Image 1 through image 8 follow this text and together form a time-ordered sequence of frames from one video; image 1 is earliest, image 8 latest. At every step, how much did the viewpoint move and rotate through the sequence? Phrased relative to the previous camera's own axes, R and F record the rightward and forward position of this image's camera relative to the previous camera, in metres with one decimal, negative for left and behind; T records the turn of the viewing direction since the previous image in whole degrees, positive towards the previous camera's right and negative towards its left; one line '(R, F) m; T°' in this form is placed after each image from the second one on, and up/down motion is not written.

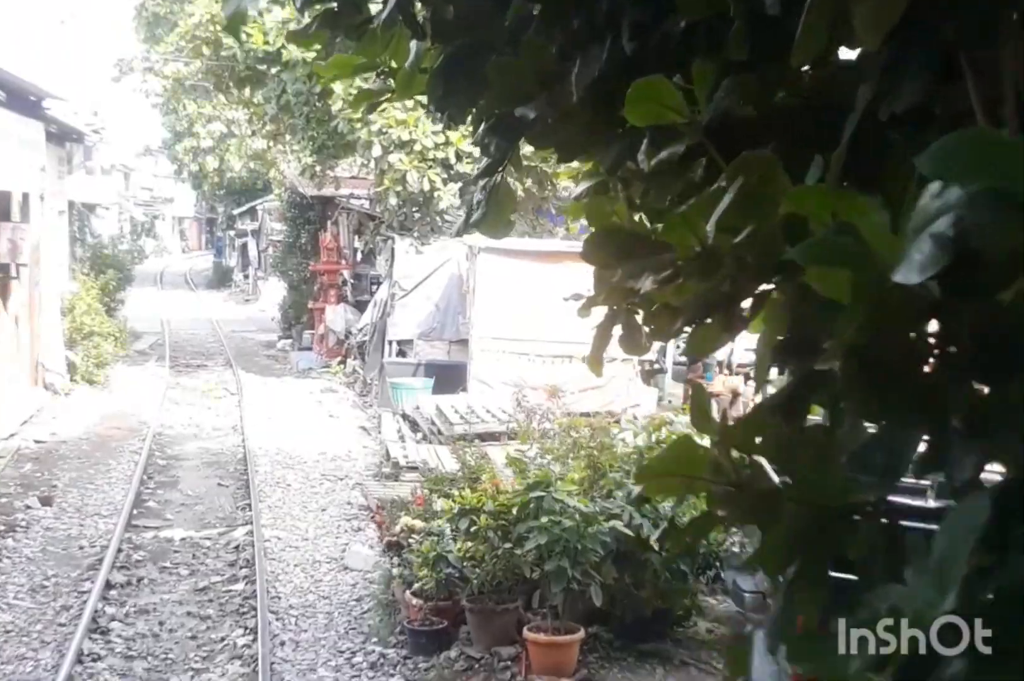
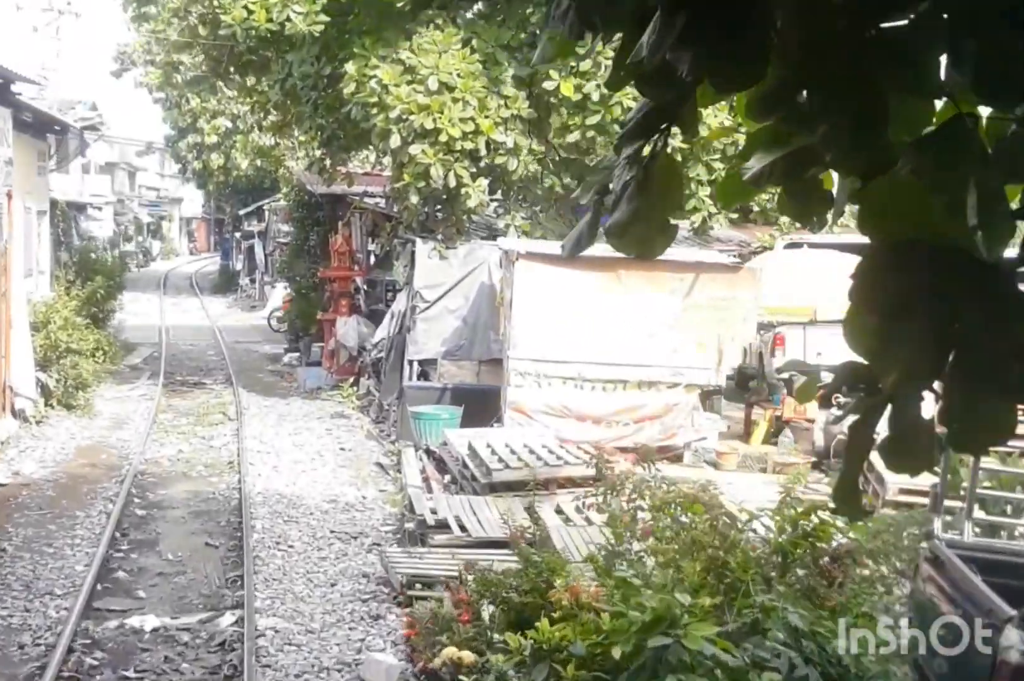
(-0.4, +2.0) m; -1°
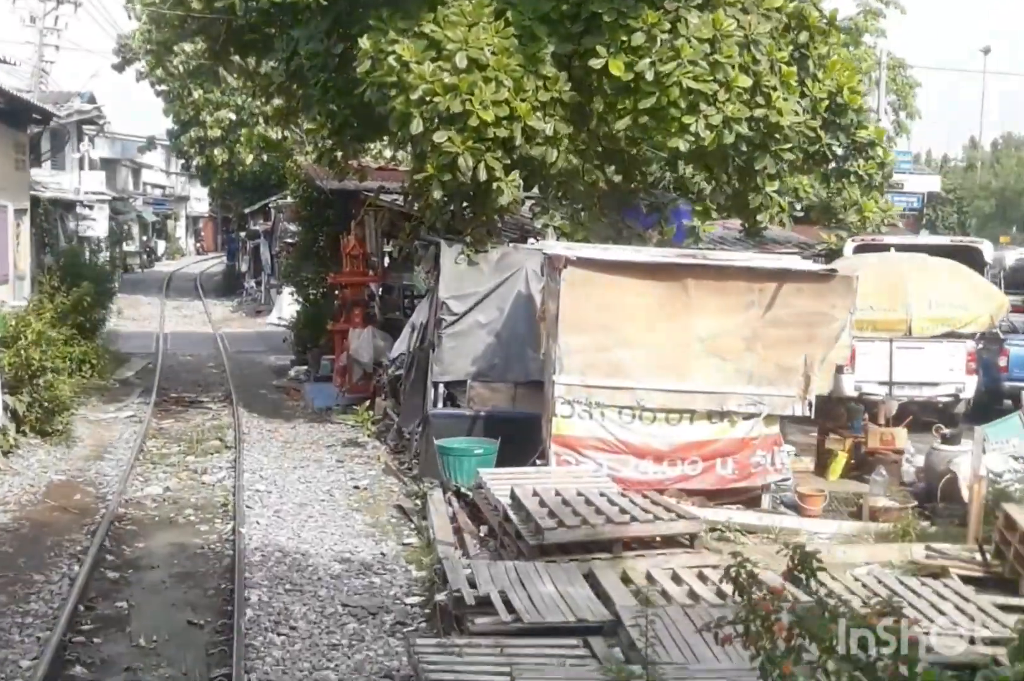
(-0.4, +1.8) m; -1°
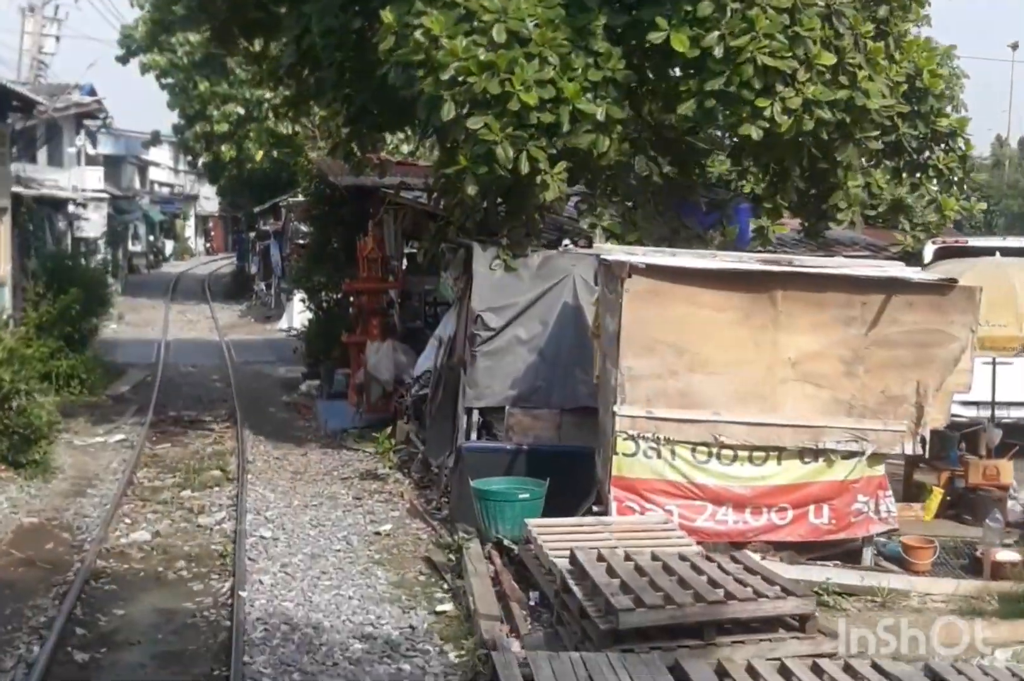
(-0.4, +1.6) m; -1°
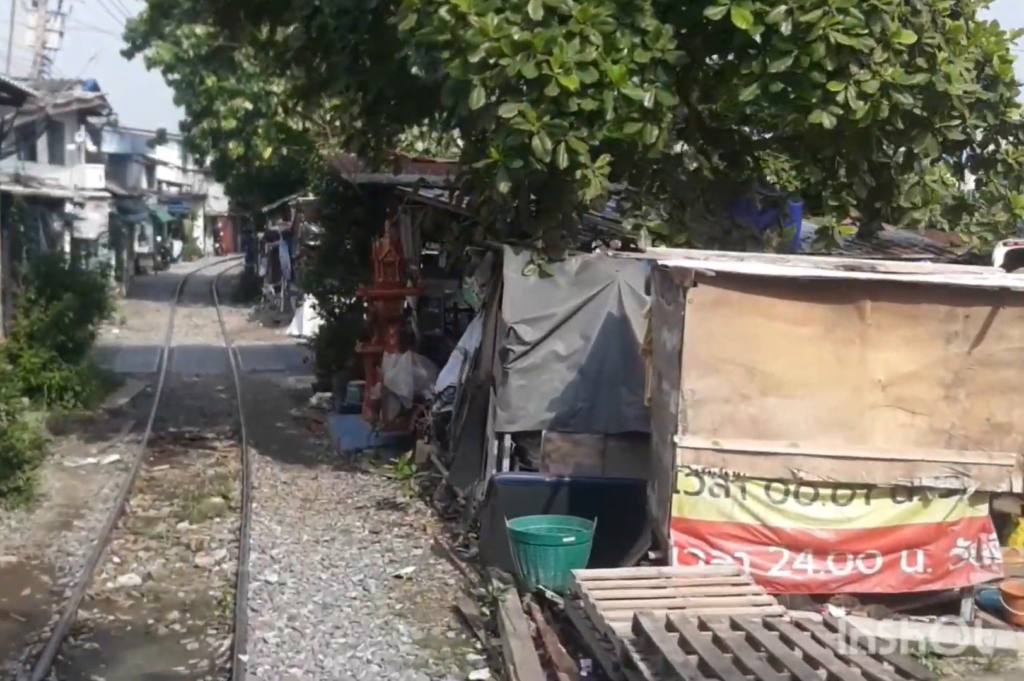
(-0.3, +1.1) m; -1°
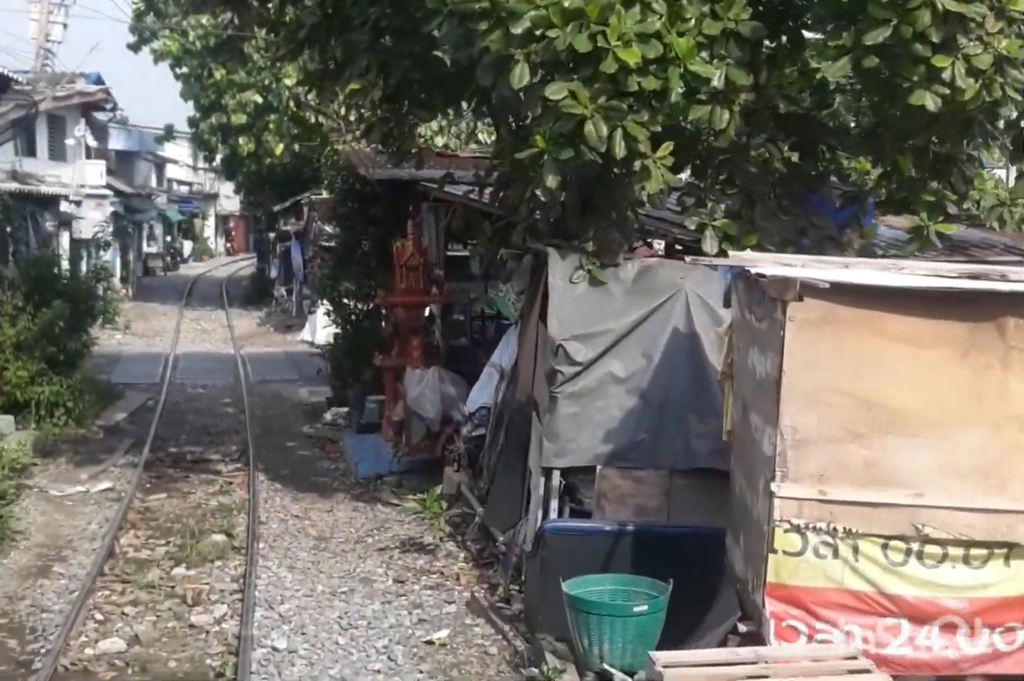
(-0.3, +1.2) m; -1°
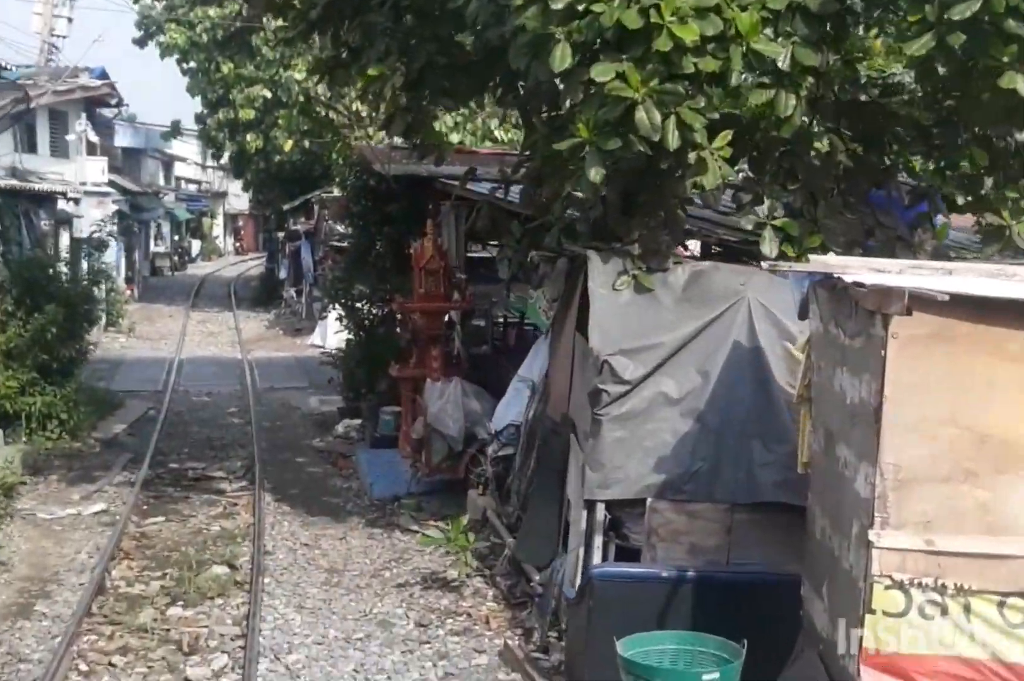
(-0.2, +0.8) m; -1°
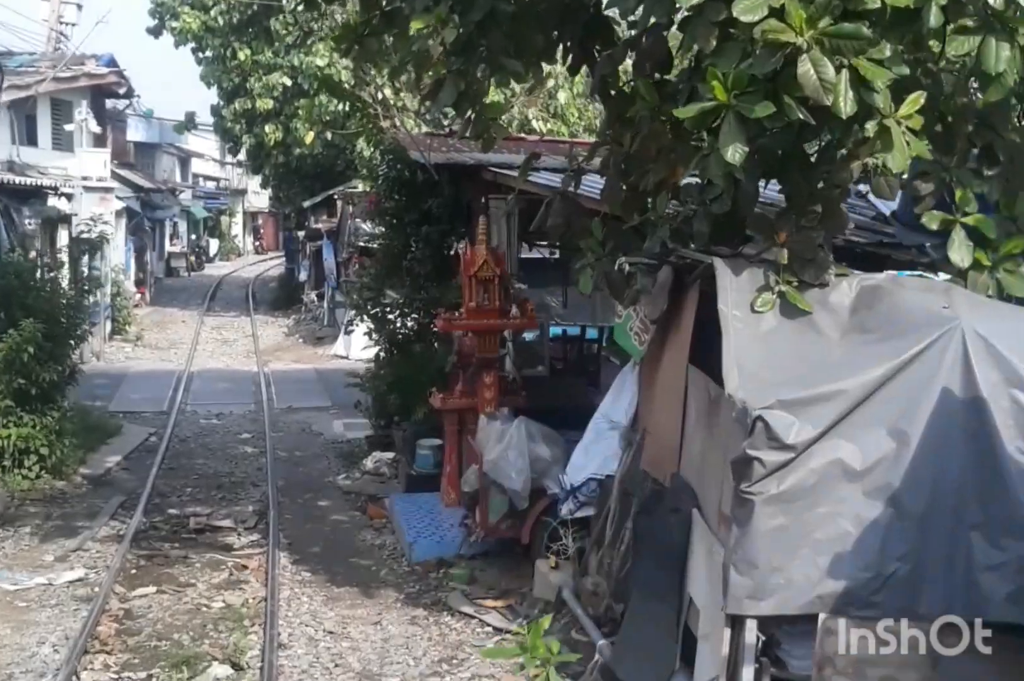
(-0.5, +1.8) m; -1°
